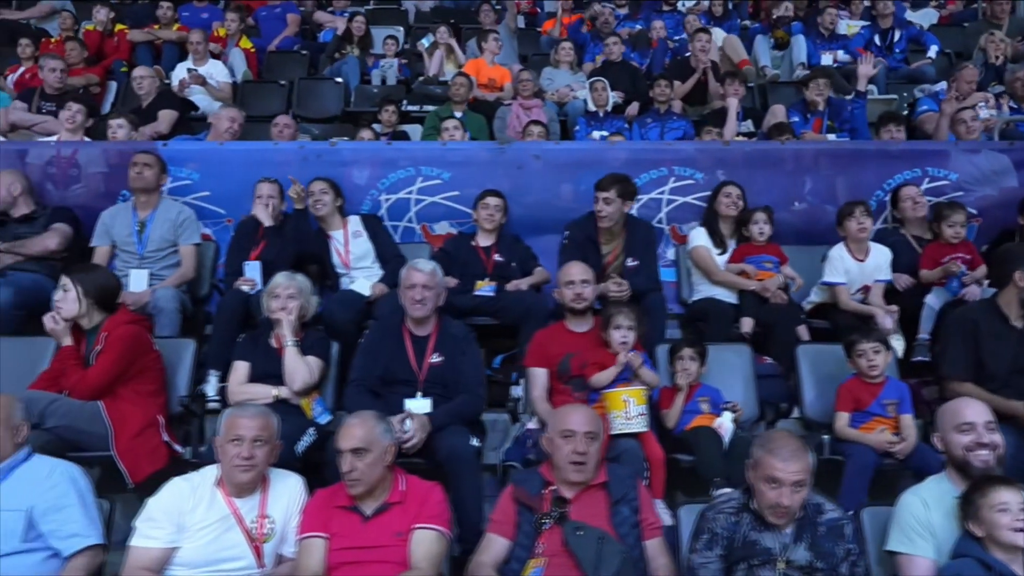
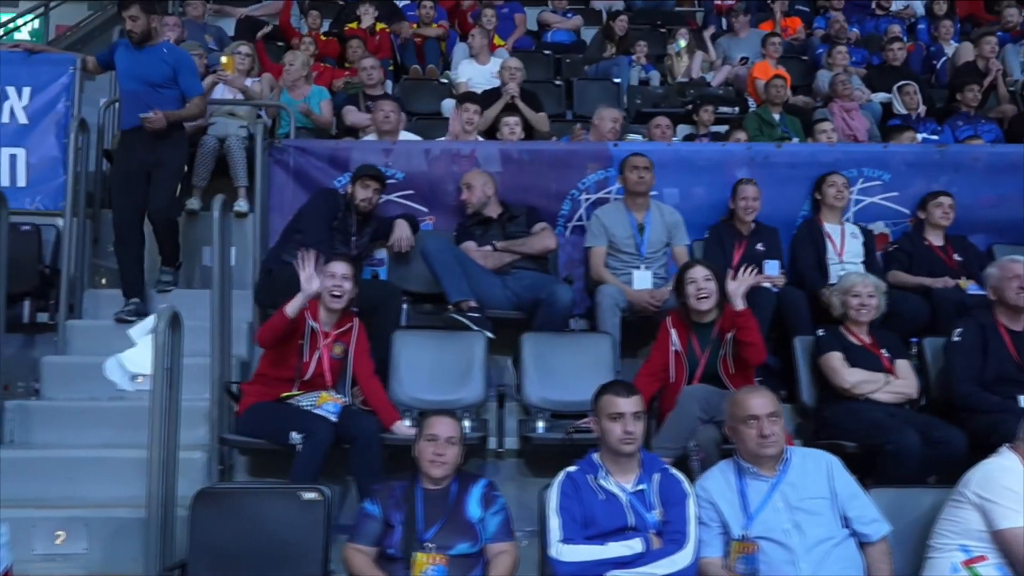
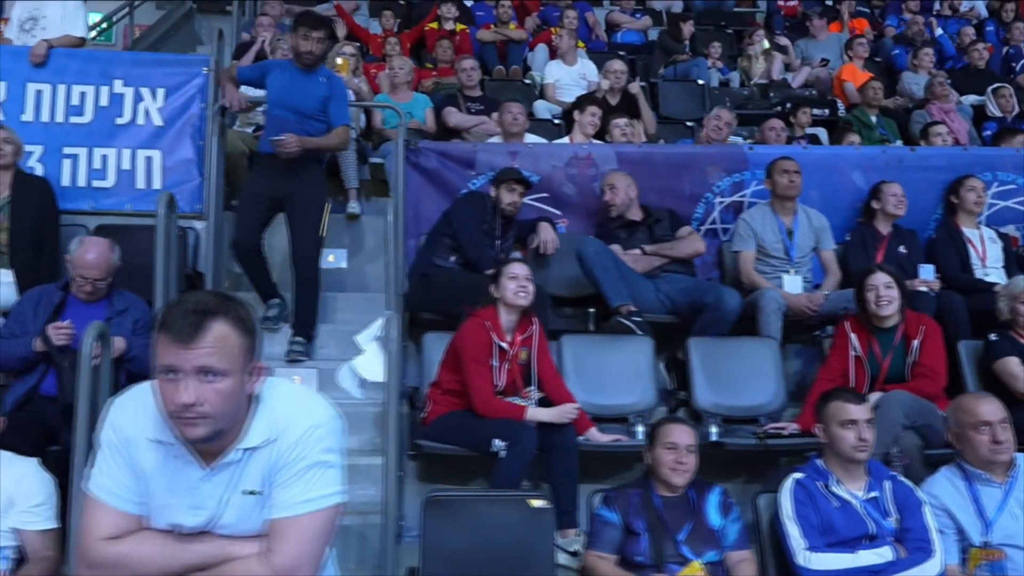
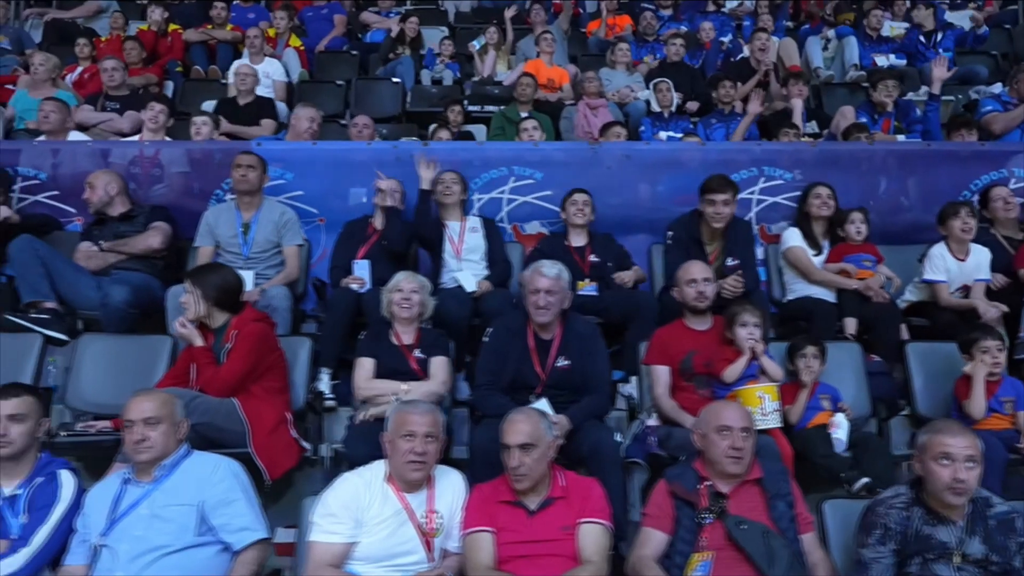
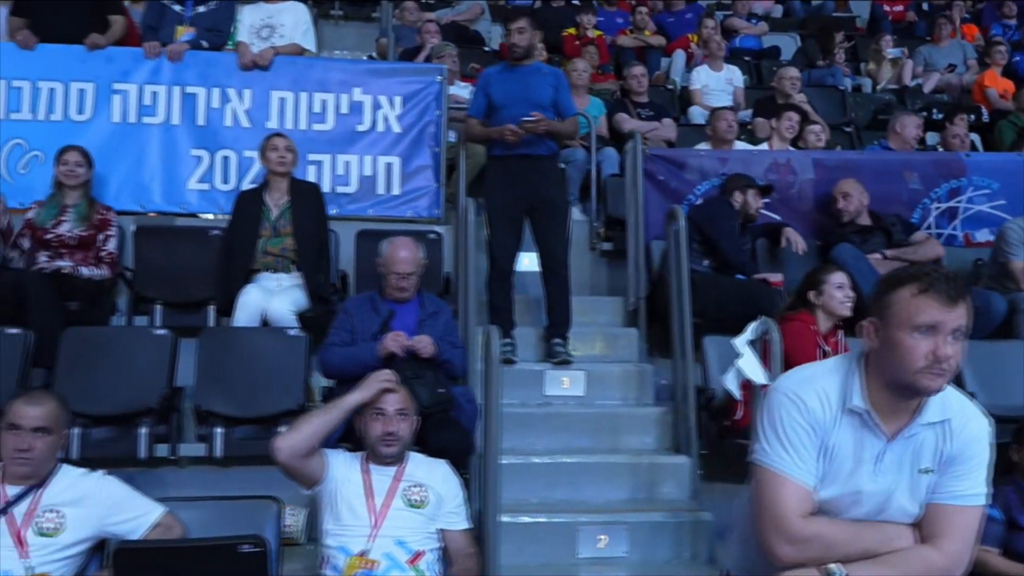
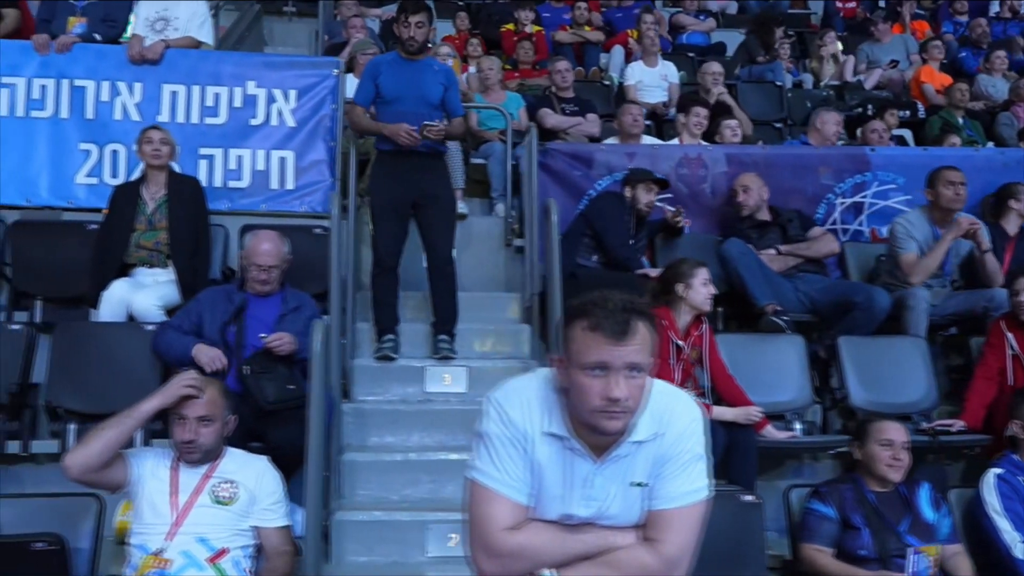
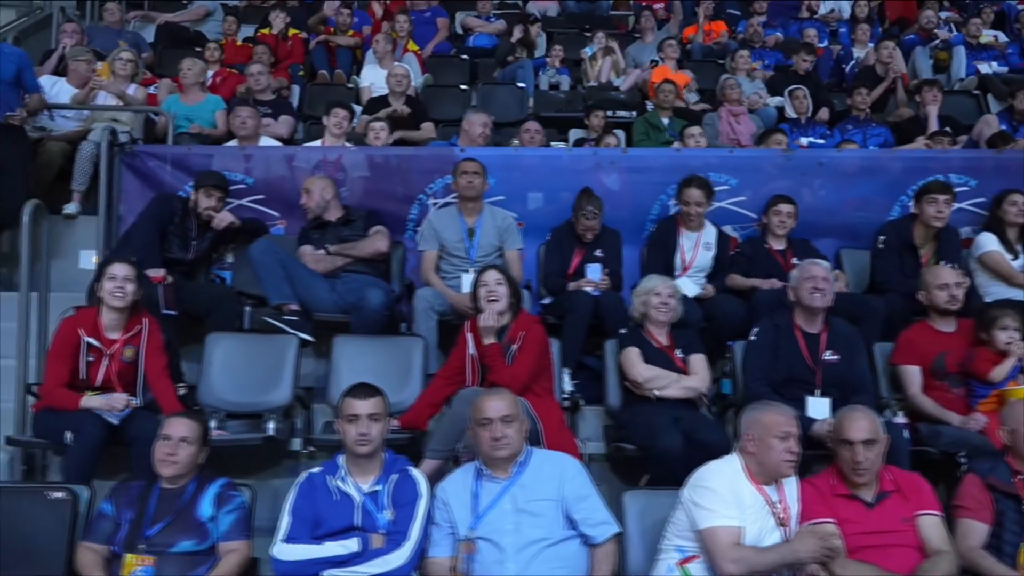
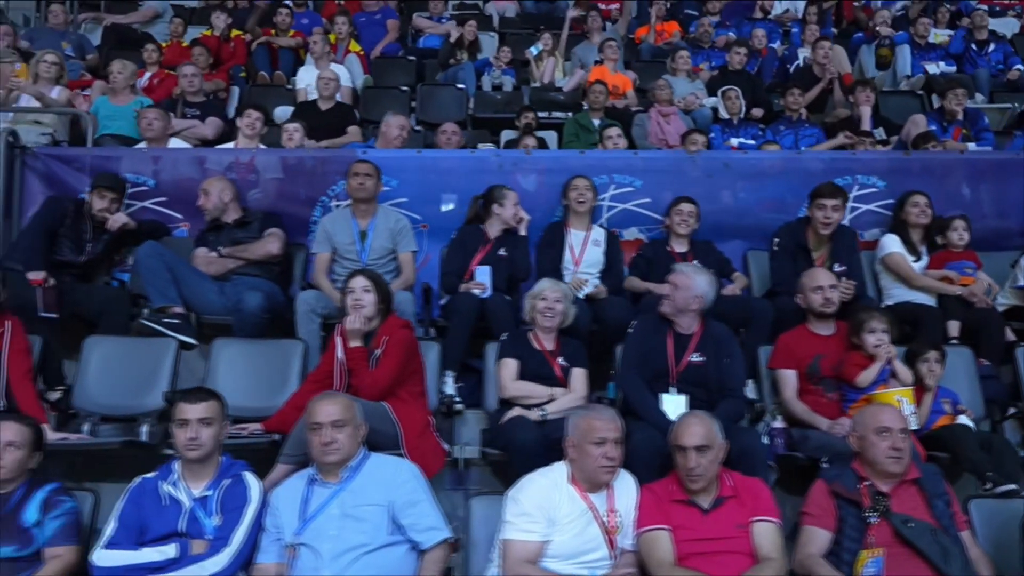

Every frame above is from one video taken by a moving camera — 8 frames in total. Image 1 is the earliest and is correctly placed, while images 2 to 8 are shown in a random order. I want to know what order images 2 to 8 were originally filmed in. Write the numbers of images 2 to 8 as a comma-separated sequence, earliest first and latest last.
4, 8, 7, 2, 3, 6, 5
